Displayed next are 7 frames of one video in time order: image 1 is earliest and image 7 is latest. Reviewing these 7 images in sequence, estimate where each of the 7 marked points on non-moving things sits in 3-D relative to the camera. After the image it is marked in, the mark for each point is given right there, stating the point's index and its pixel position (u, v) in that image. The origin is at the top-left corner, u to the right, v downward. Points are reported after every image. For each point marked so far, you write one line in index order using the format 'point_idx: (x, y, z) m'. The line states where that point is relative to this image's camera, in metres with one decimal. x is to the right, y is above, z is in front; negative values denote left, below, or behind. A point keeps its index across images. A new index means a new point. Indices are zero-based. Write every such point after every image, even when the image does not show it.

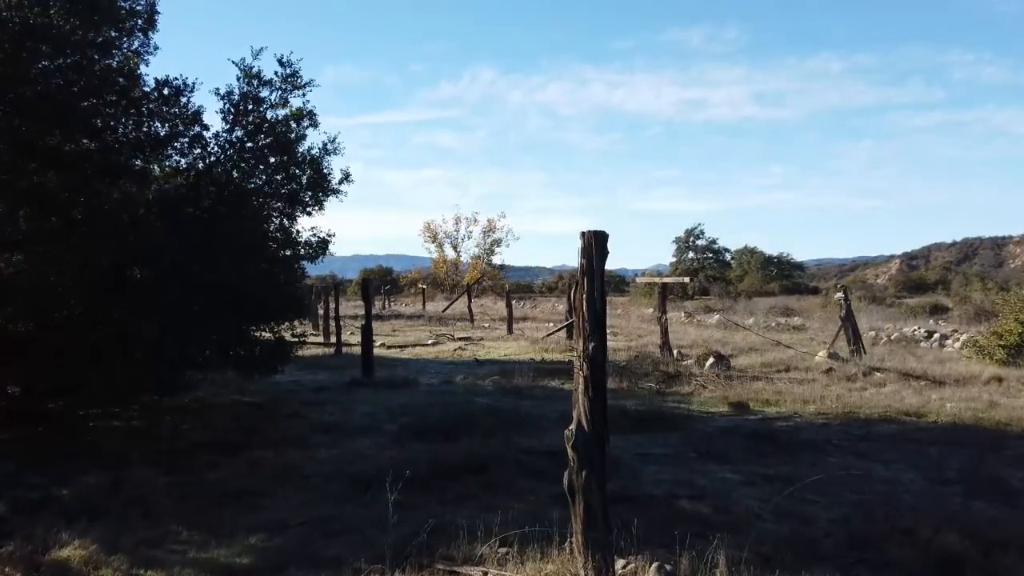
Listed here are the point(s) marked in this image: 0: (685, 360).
0: (+4.3, -1.7, +19.4) m
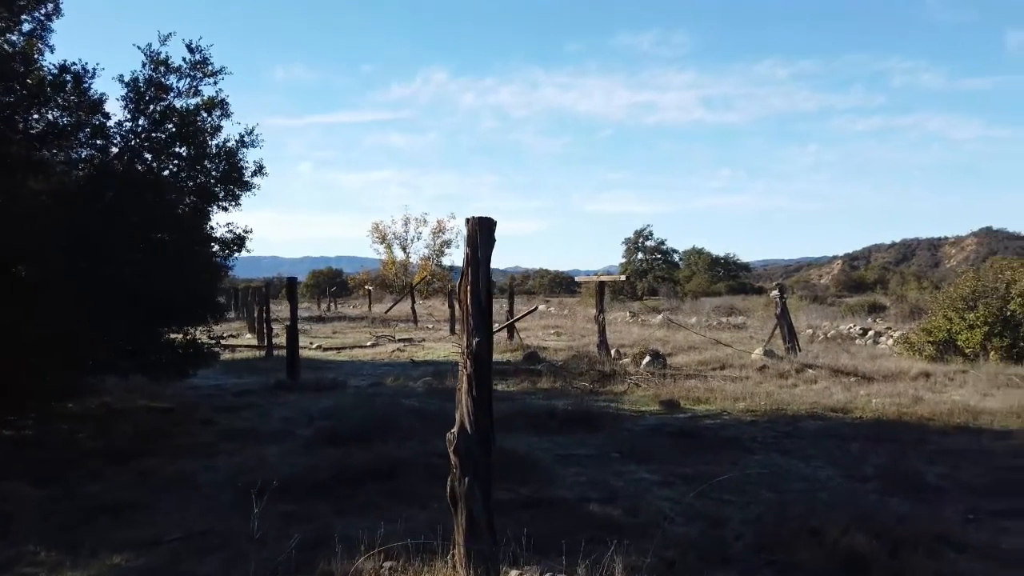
0: (+2.7, -1.7, +19.3) m
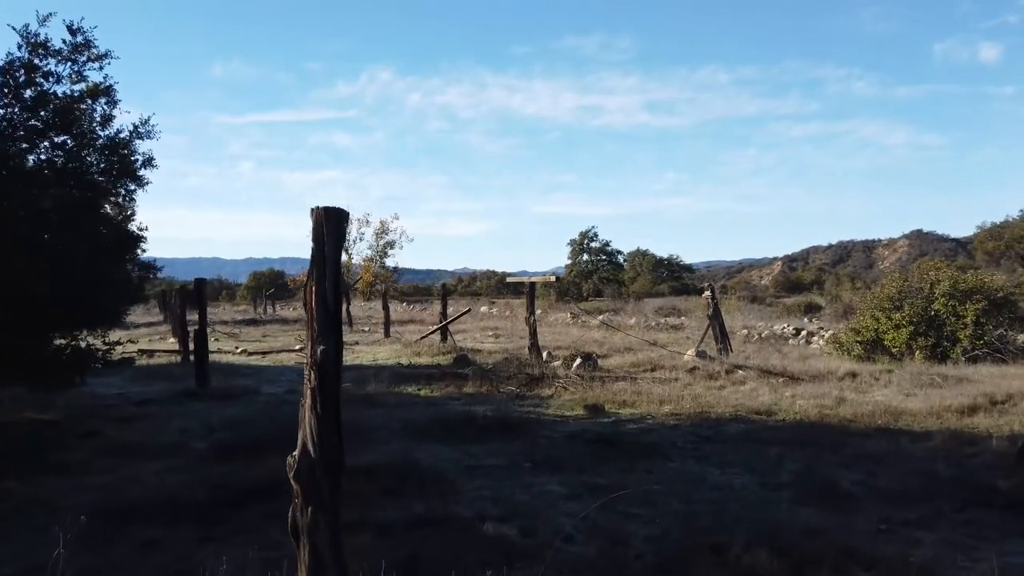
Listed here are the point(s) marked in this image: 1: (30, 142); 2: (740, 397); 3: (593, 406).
0: (+1.0, -1.7, +19.0) m
1: (-6.1, +1.8, +10.0) m
2: (+4.1, -2.0, +14.3) m
3: (+1.3, -1.9, +12.8) m
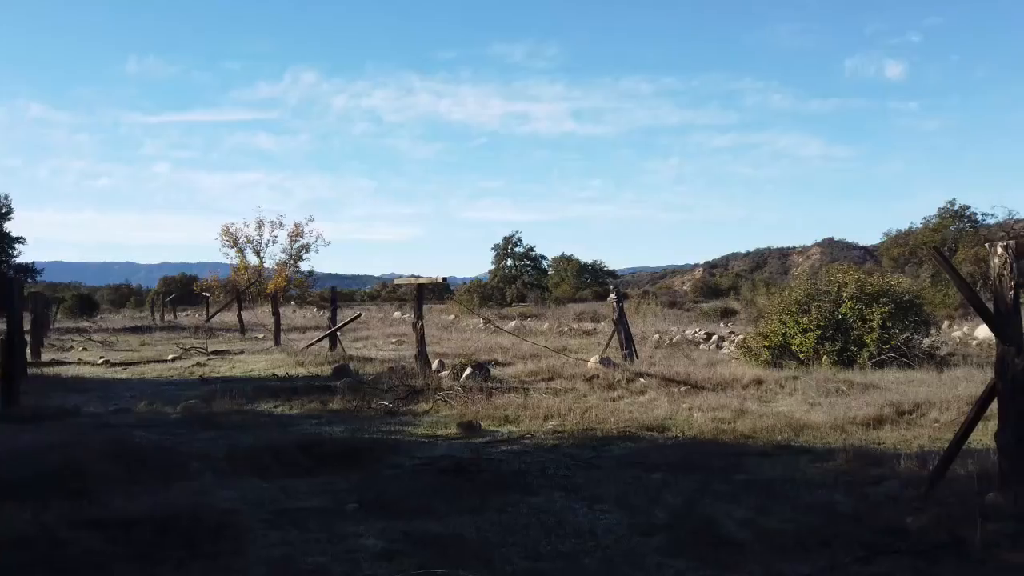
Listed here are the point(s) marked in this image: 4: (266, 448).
0: (-1.5, -1.8, +17.4) m
1: (-7.7, +1.8, +7.8) m
2: (+2.0, -2.0, +13.0) m
3: (-0.6, -1.9, +11.3) m
4: (-2.8, -1.8, +9.1) m
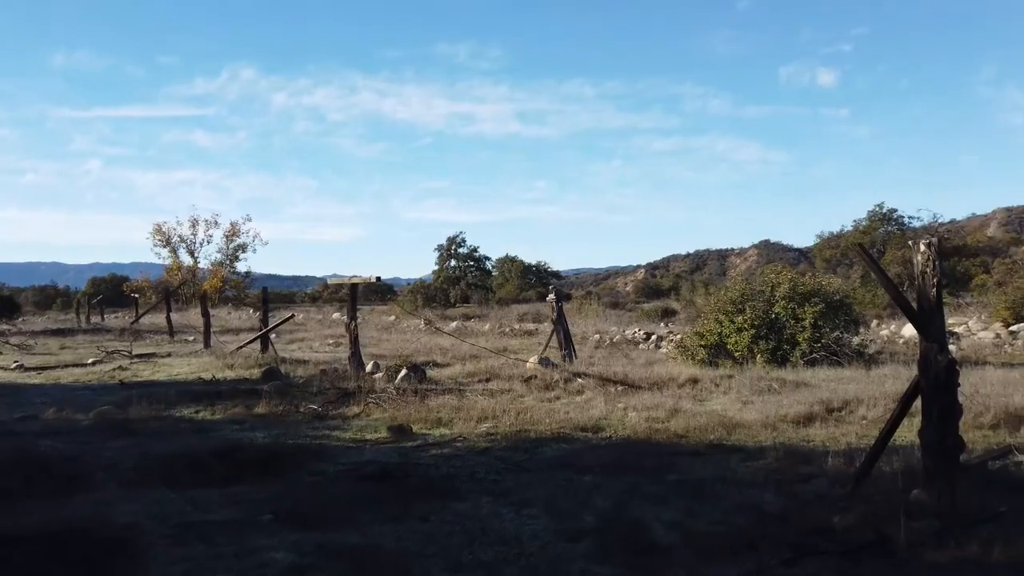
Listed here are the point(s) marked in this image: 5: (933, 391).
0: (-2.9, -1.8, +17.0) m
1: (-8.4, +1.8, +7.0) m
2: (+0.9, -2.0, +12.9) m
3: (-1.6, -1.9, +10.9) m
4: (-3.6, -1.8, +8.7) m
5: (+3.5, -0.8, +6.5) m
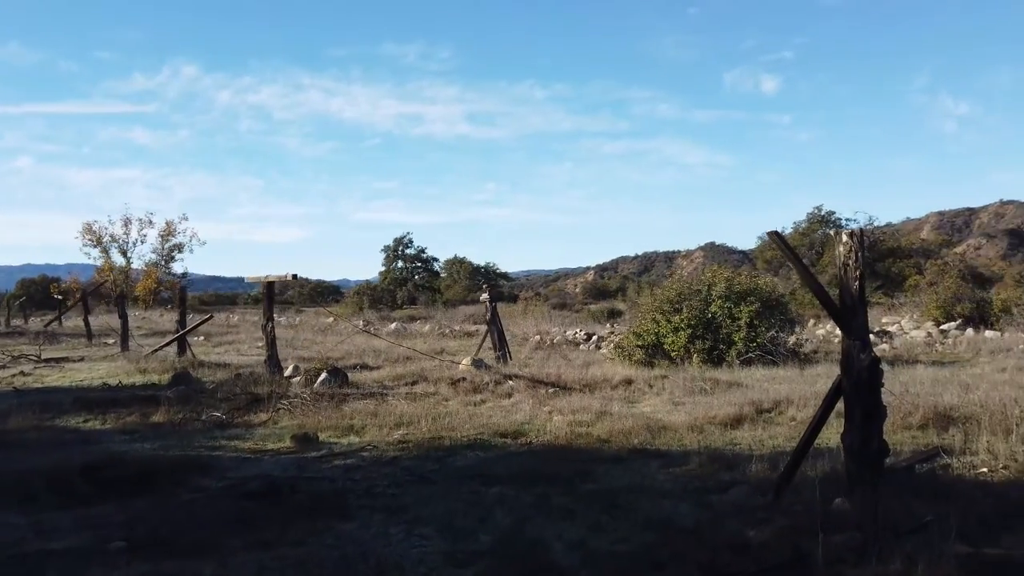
0: (-4.4, -1.8, +16.1) m
1: (-9.2, +1.9, +5.8) m
2: (-0.3, -2.0, +12.3) m
3: (-2.7, -1.9, +10.2) m
4: (-4.6, -1.8, +7.8) m
5: (+2.6, -0.8, +6.1) m
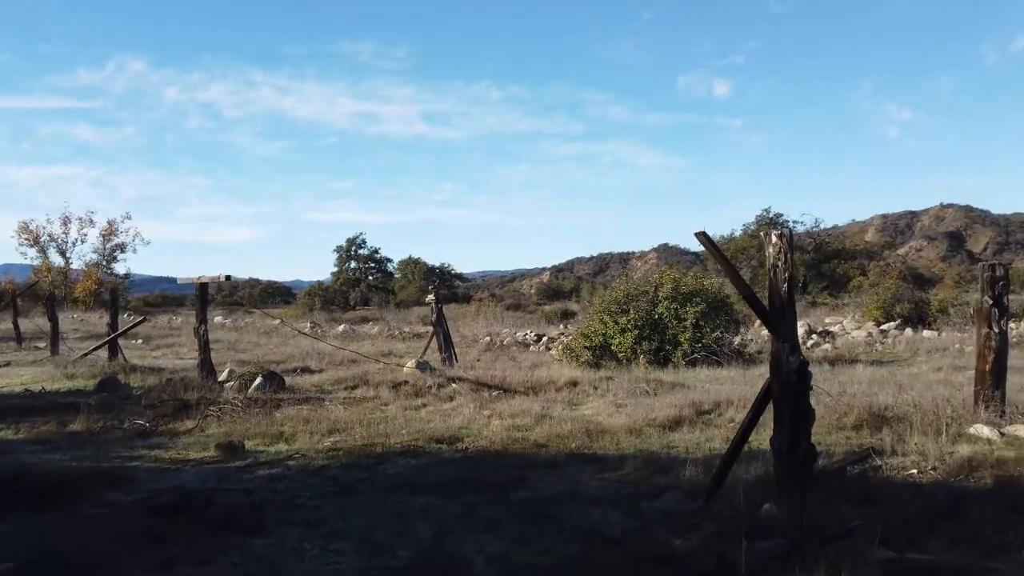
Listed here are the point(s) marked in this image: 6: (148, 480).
0: (-5.5, -1.8, +15.6) m
1: (-9.8, +1.8, +5.0) m
2: (-1.2, -2.0, +12.0) m
3: (-3.5, -1.9, +9.8) m
4: (-5.2, -1.8, +7.2) m
5: (+2.0, -0.8, +6.0) m
6: (-3.7, -2.0, +8.1) m
